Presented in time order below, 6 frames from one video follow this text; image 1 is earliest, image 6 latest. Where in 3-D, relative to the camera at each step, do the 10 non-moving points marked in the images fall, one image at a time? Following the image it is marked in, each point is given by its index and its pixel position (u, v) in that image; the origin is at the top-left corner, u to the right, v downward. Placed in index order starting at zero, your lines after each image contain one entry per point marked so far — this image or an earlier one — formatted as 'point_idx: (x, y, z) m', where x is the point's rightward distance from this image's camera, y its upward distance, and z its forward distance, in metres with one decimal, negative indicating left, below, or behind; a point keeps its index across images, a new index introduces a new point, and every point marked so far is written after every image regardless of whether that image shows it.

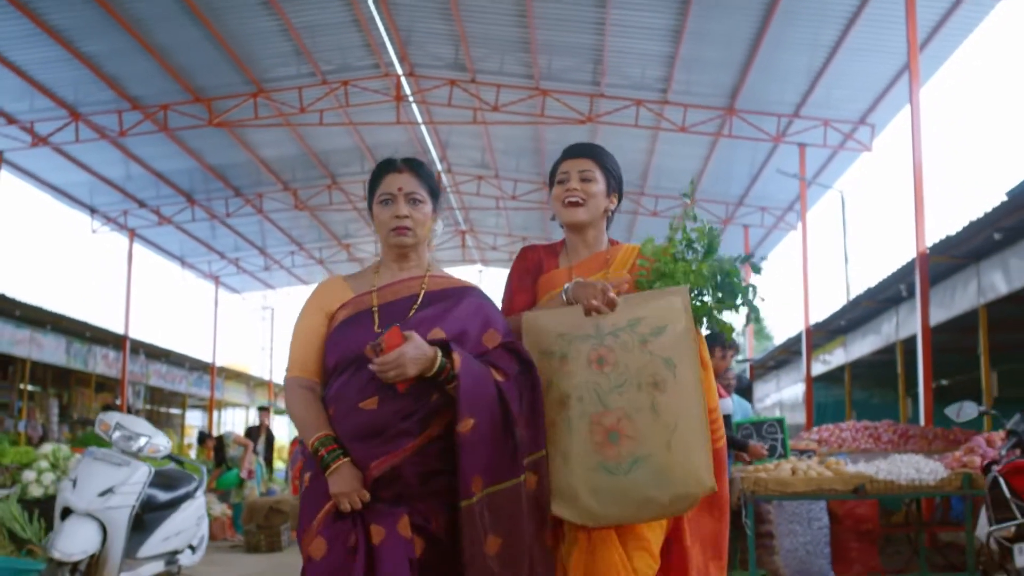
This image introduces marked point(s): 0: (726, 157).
0: (+3.5, +2.1, +15.9) m
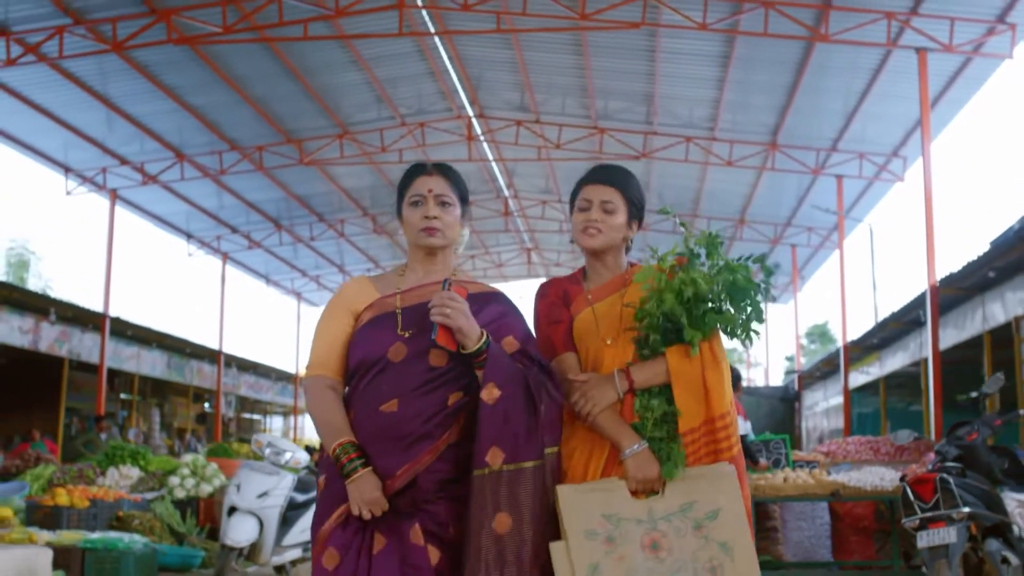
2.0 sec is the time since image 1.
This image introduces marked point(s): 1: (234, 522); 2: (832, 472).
0: (+4.5, +1.8, +17.1) m
1: (-1.8, -1.5, +6.5) m
2: (+2.1, -1.2, +6.5) m
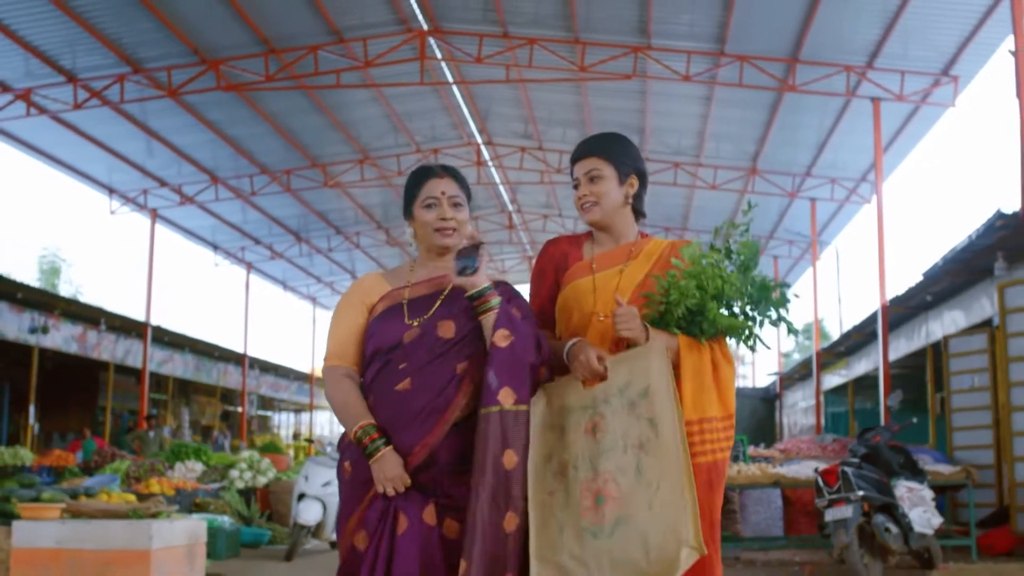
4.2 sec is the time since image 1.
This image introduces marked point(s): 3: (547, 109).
0: (+4.6, +1.6, +18.7) m
1: (-1.7, -1.8, +8.1) m
2: (+2.2, -1.5, +8.1) m
3: (+0.5, +2.9, +15.9) m
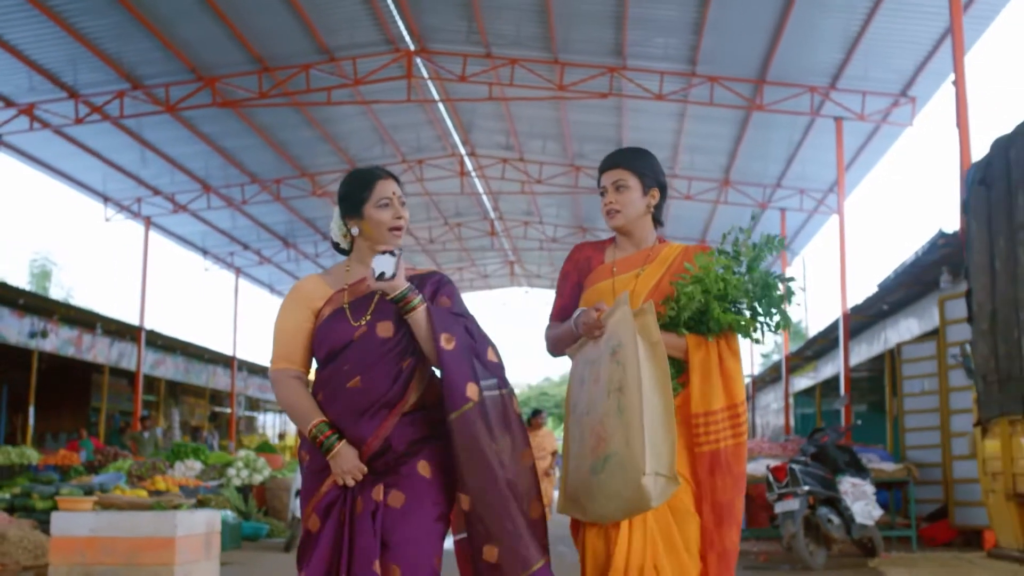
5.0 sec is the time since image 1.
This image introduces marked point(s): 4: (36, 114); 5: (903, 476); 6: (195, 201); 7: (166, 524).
0: (+4.3, +1.4, +19.5) m
1: (-1.9, -1.9, +8.7) m
2: (+2.1, -1.6, +8.8) m
3: (+0.3, +2.8, +16.6) m
4: (-6.9, +2.5, +14.3) m
5: (+3.4, -1.6, +8.5) m
6: (-6.2, +1.7, +19.3) m
7: (-2.1, -1.4, +5.9) m
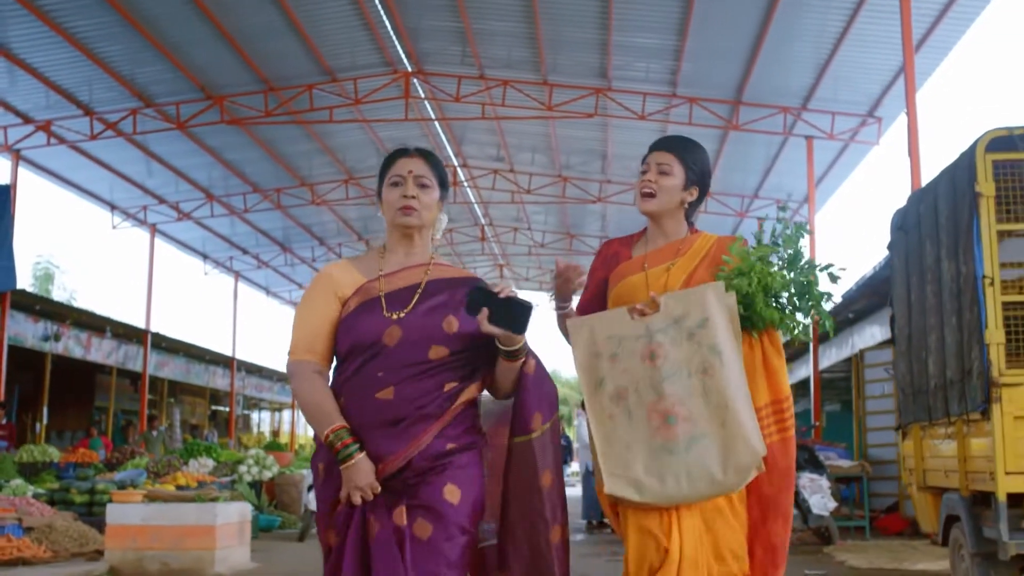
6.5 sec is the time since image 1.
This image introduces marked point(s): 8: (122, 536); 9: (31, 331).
0: (+4.1, +1.3, +20.4) m
1: (-1.9, -2.0, +9.6) m
2: (+2.0, -1.7, +9.7) m
3: (+0.1, +2.7, +17.4) m
4: (-7.0, +2.4, +15.1) m
5: (+3.3, -1.8, +9.4) m
6: (-6.4, +1.6, +20.0) m
7: (-2.1, -1.5, +6.8) m
8: (-2.7, -1.7, +6.8) m
9: (-7.7, -0.7, +15.7) m
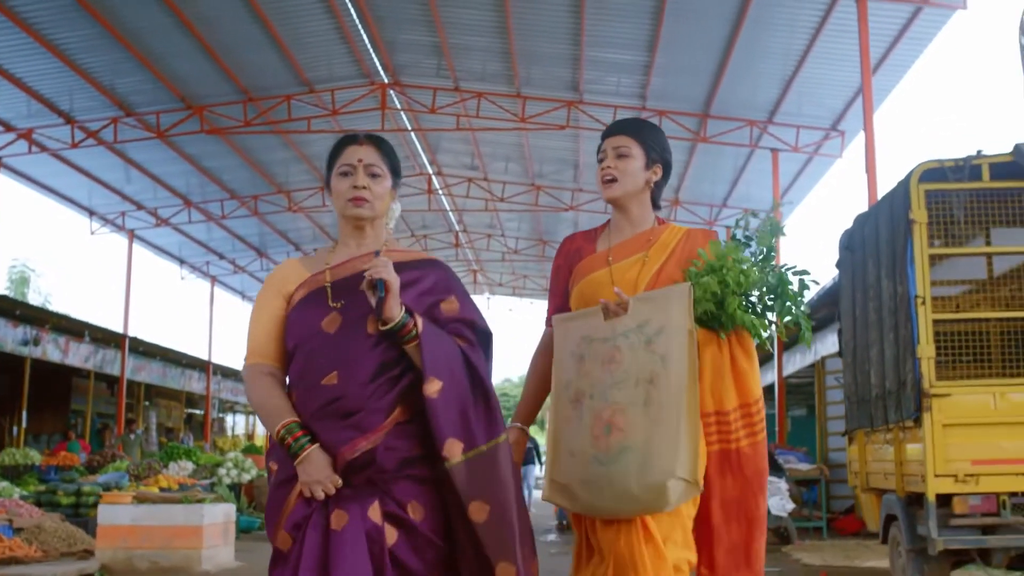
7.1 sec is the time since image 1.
0: (+3.5, +1.2, +20.8) m
1: (-2.2, -2.1, +9.9) m
2: (+1.7, -1.8, +10.1) m
3: (-0.4, +2.6, +17.8) m
4: (-7.4, +2.3, +15.2) m
5: (+3.0, -1.9, +9.9) m
6: (-6.9, +1.5, +20.2) m
7: (-2.3, -1.6, +7.1) m
8: (-2.9, -1.8, +7.0) m
9: (-8.1, -0.8, +15.9) m
